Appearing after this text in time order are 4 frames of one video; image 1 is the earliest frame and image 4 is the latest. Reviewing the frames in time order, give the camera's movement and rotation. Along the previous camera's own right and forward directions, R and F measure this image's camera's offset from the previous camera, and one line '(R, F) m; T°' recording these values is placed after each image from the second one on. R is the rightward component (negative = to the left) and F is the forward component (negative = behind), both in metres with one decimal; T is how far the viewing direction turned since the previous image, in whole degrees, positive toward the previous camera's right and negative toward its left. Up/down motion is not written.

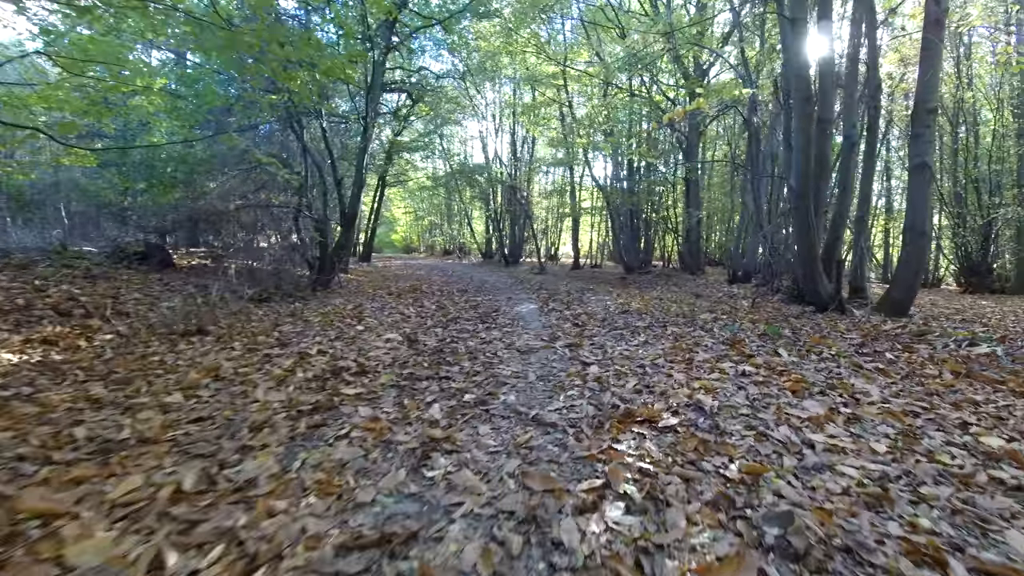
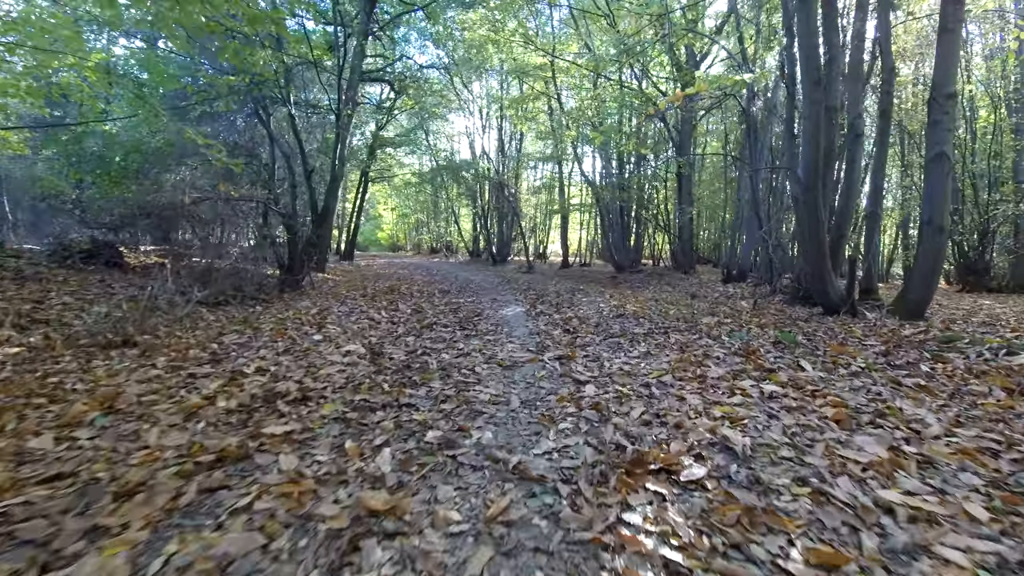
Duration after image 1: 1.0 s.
(+0.1, +0.9) m; +1°
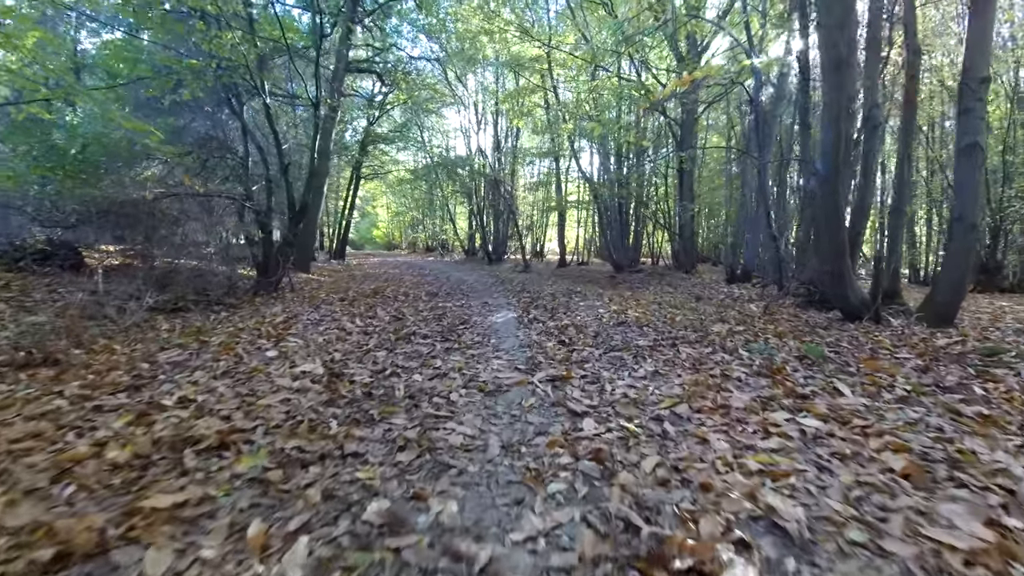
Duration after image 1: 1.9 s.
(+0.1, +0.8) m; 0°
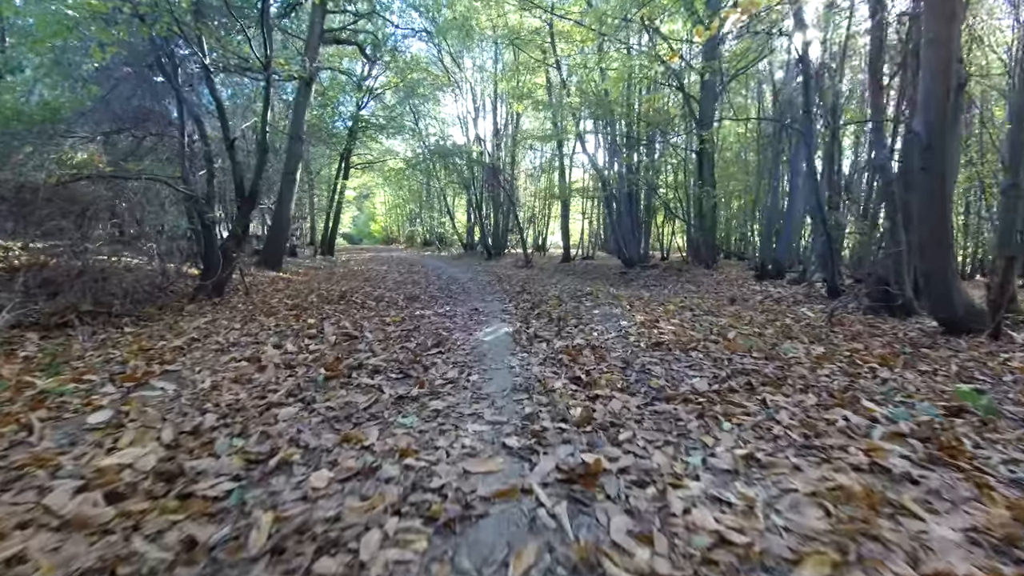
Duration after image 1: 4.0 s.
(+0.1, +2.0) m; 0°
